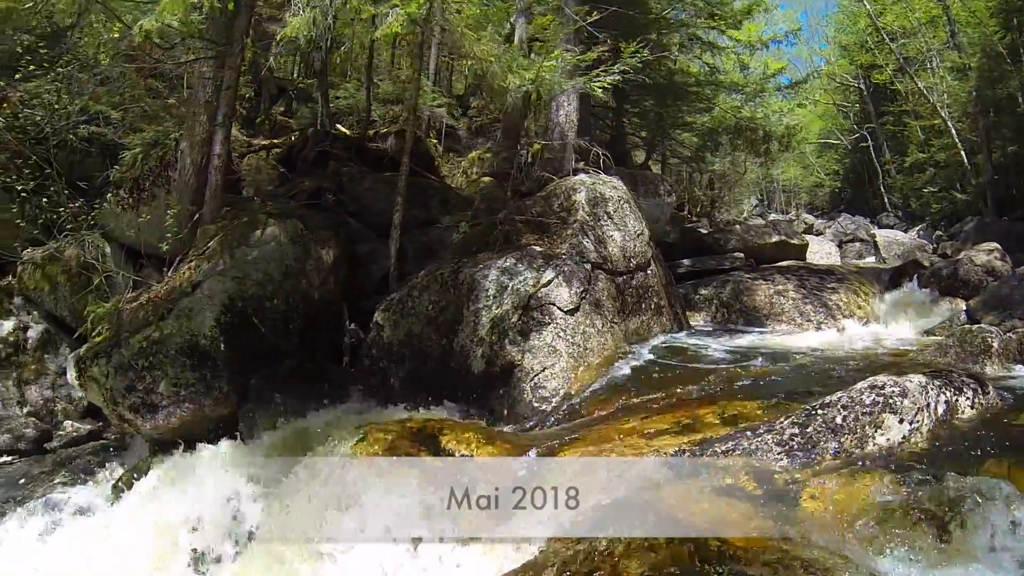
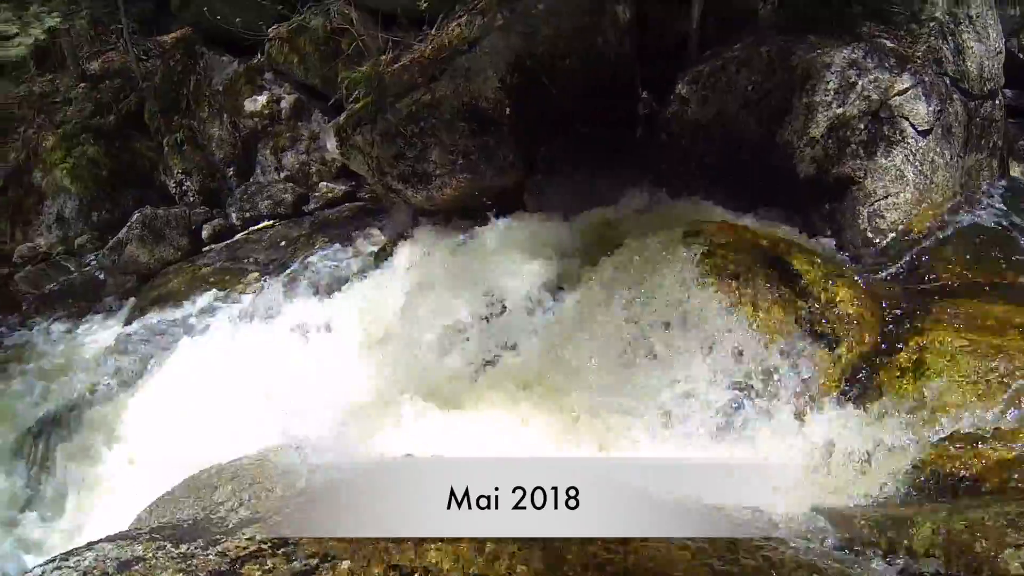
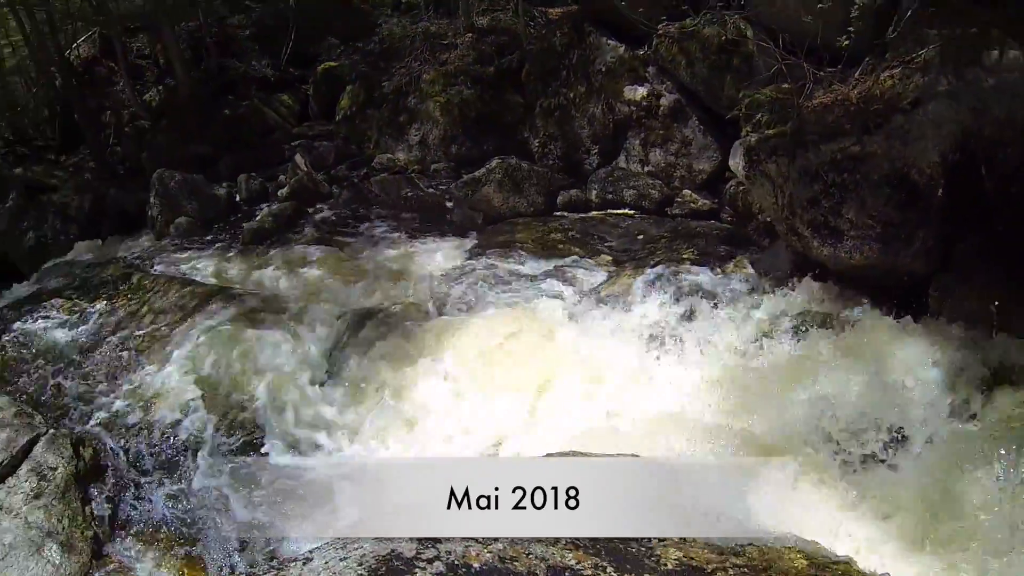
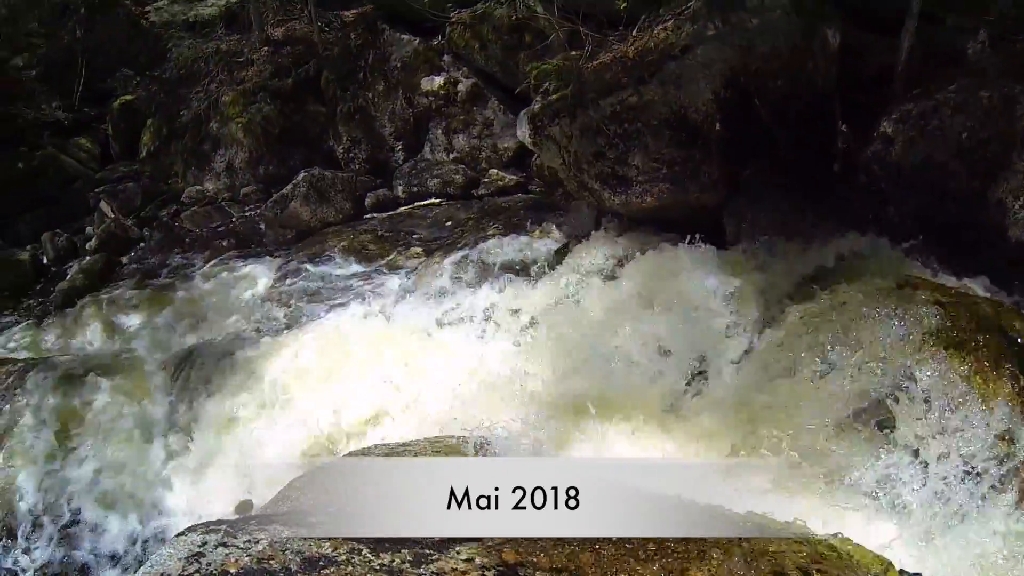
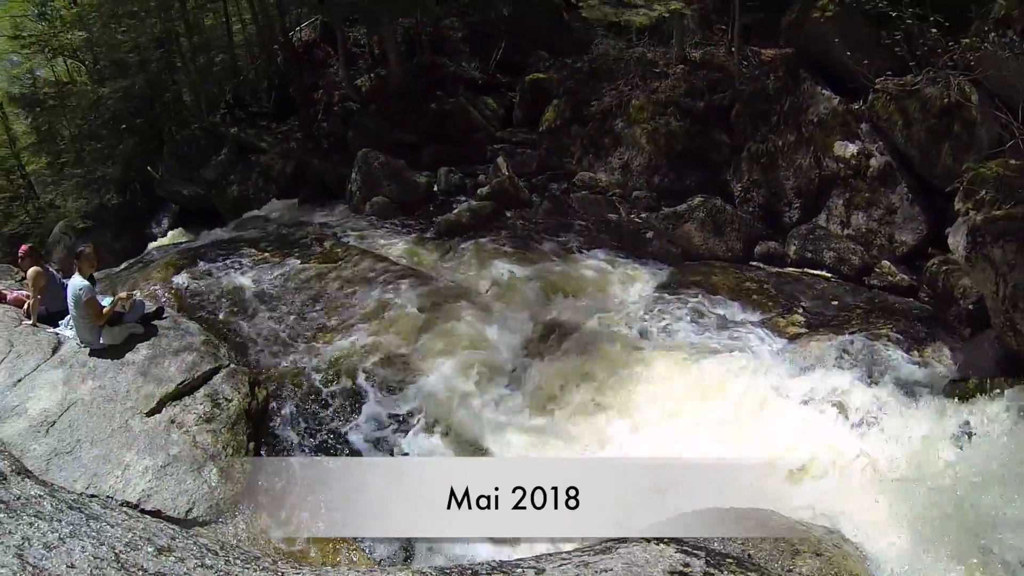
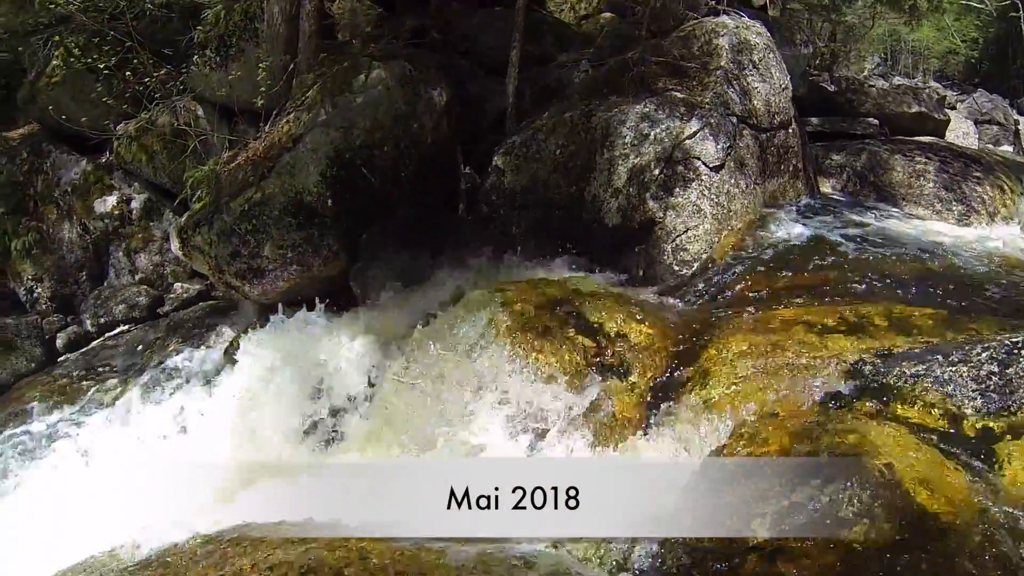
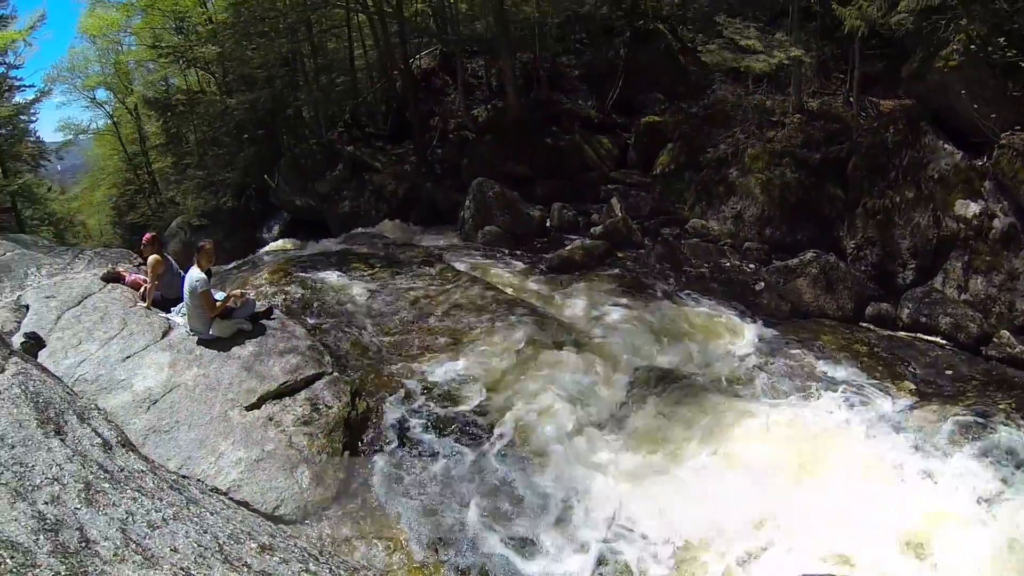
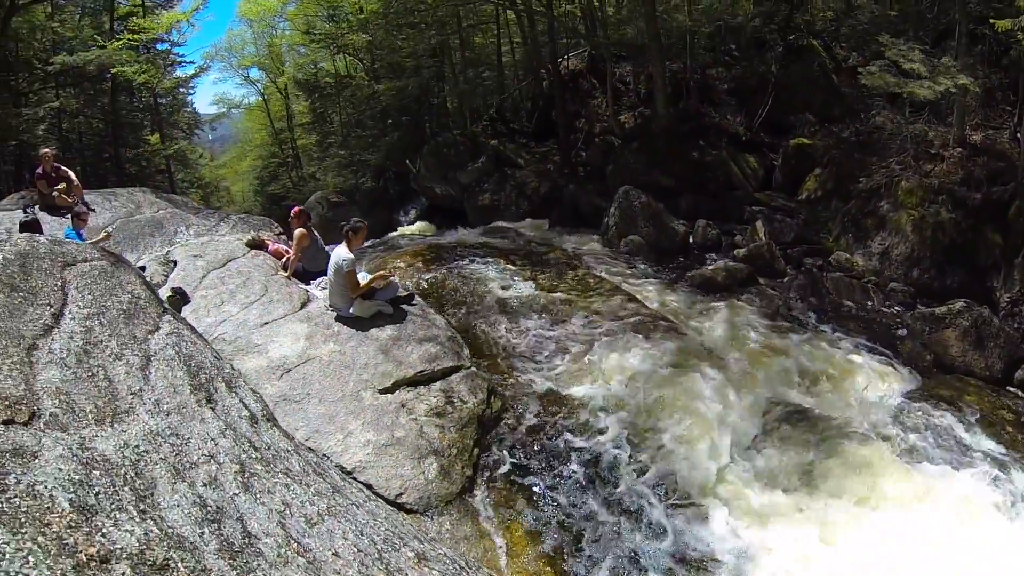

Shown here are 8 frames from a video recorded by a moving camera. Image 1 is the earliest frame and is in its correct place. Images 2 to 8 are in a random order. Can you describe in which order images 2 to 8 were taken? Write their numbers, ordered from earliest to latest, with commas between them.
6, 2, 4, 3, 5, 7, 8
